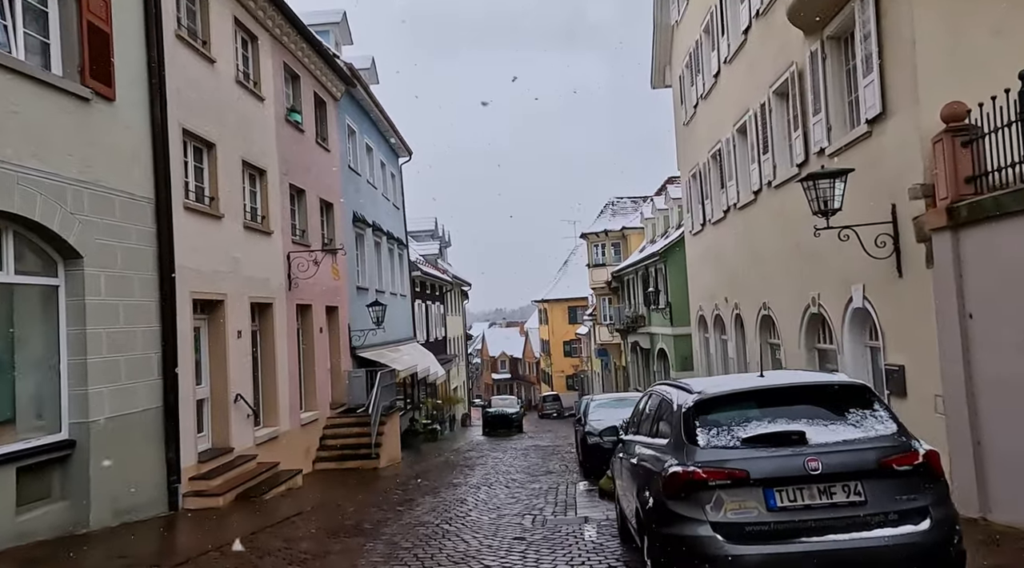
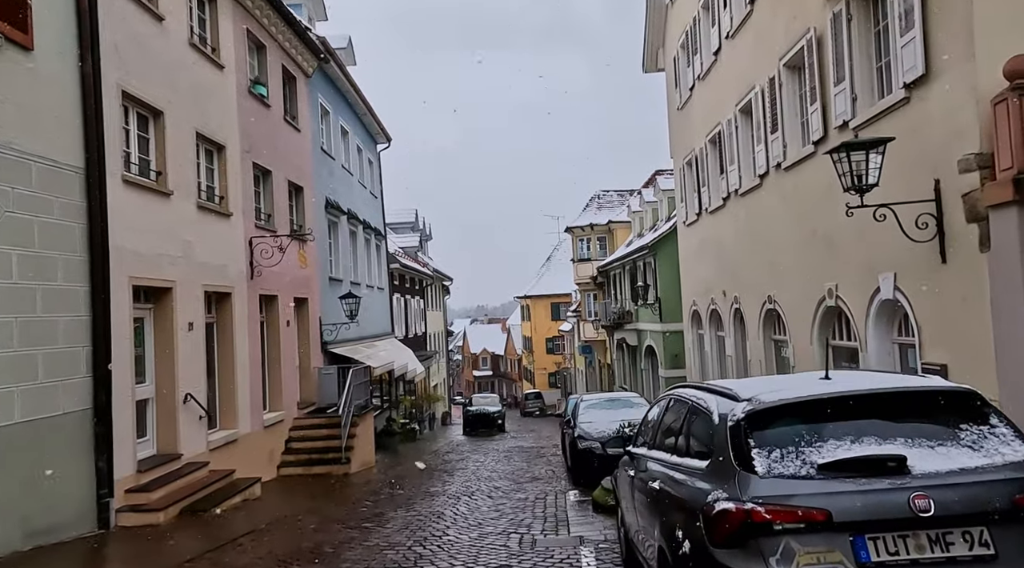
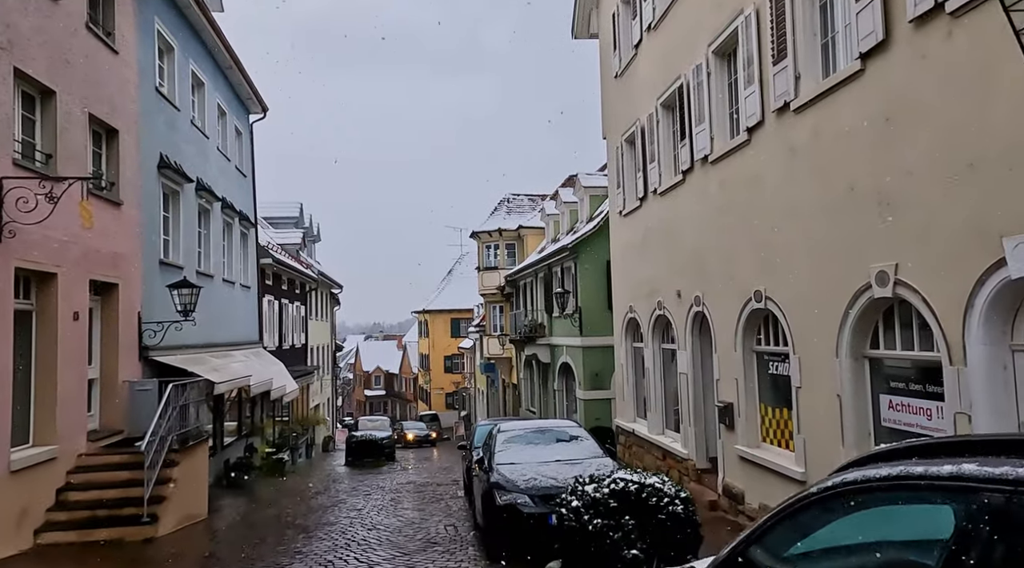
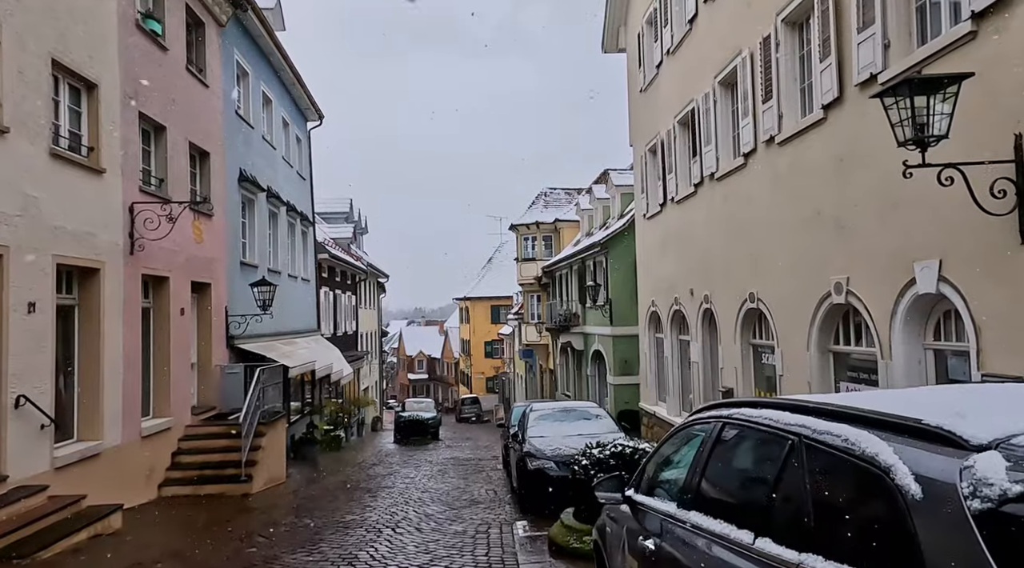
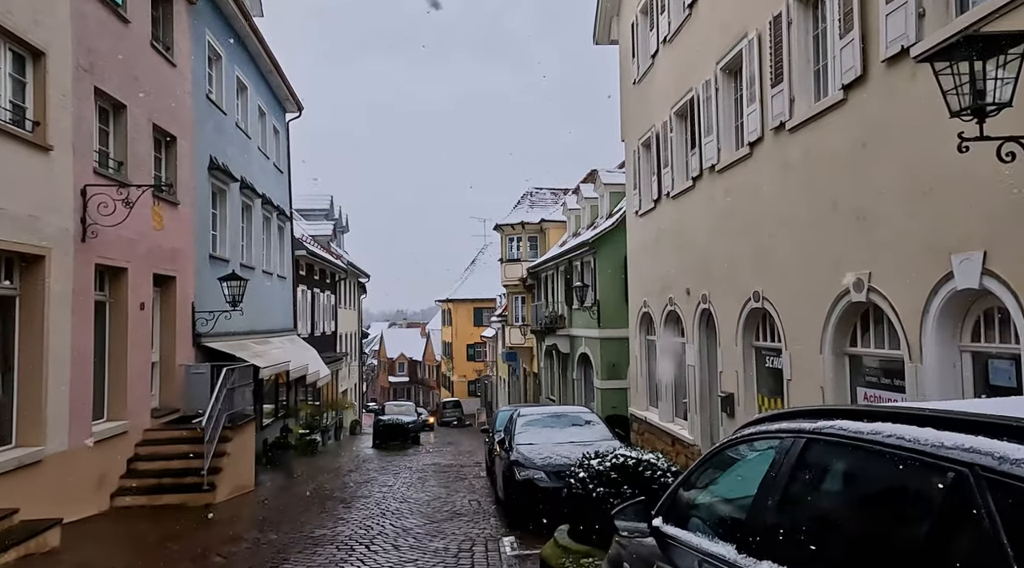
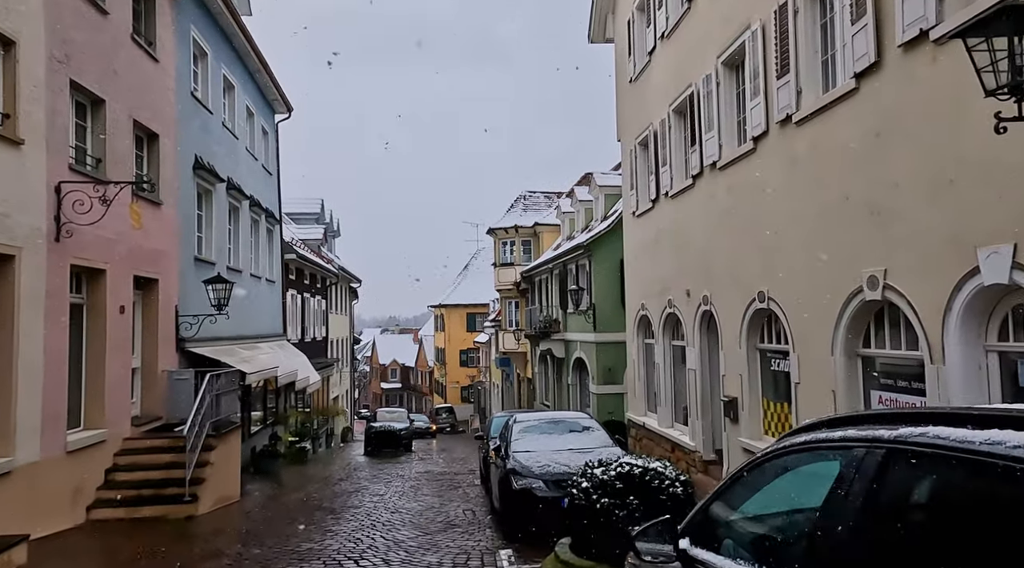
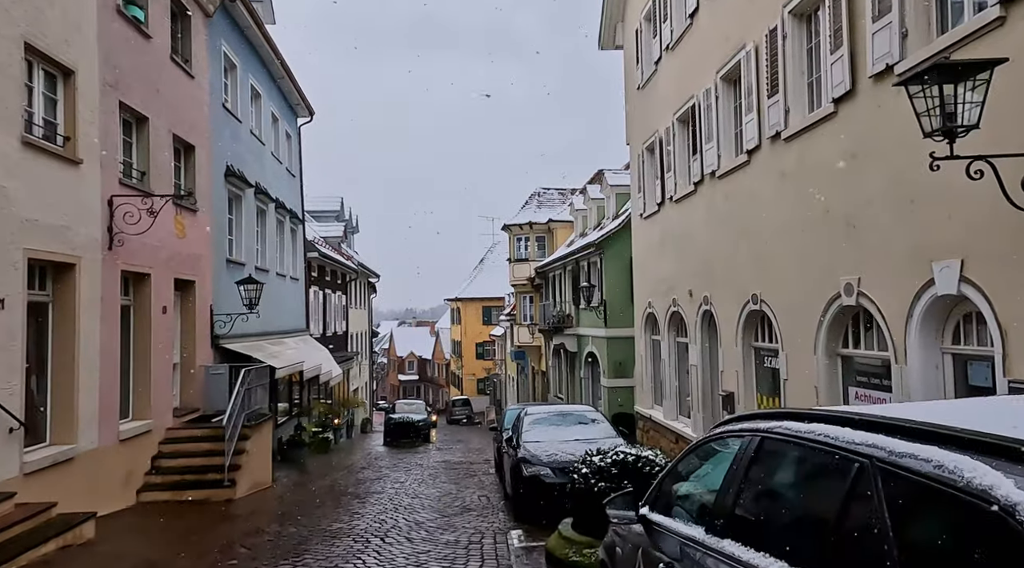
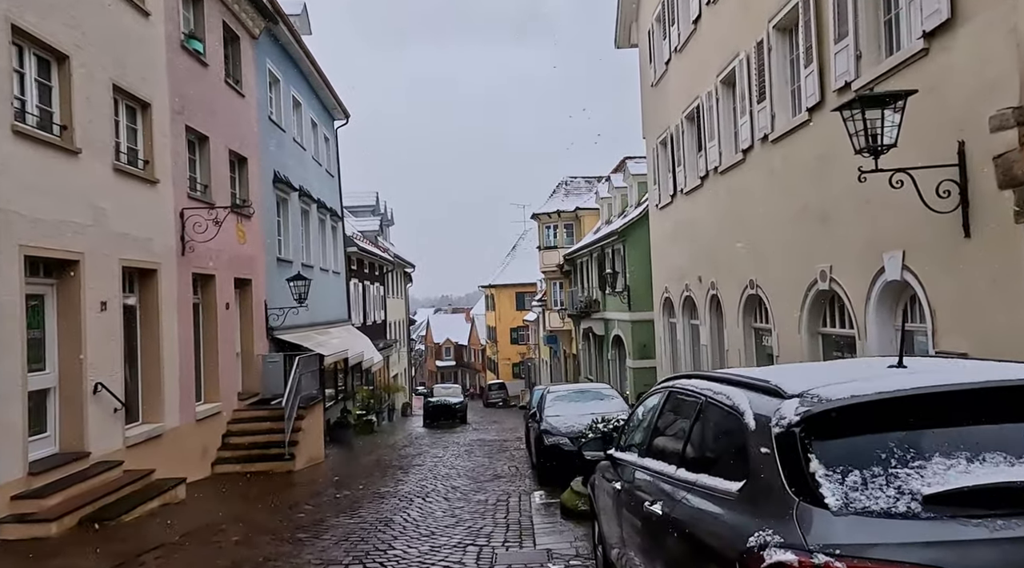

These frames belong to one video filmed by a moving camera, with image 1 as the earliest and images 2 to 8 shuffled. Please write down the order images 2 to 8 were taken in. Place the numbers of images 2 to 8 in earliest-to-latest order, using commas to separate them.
2, 8, 4, 7, 5, 6, 3
